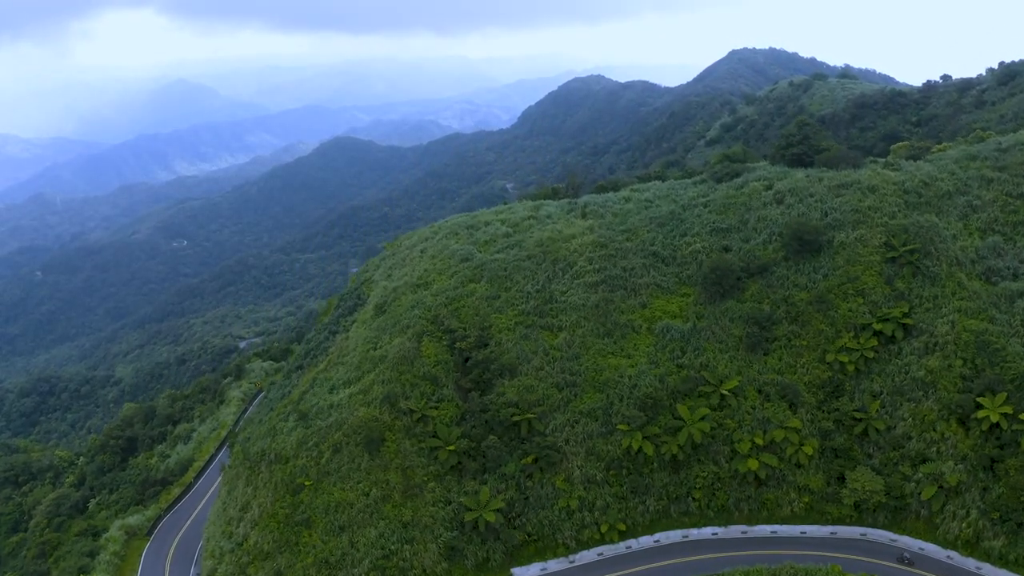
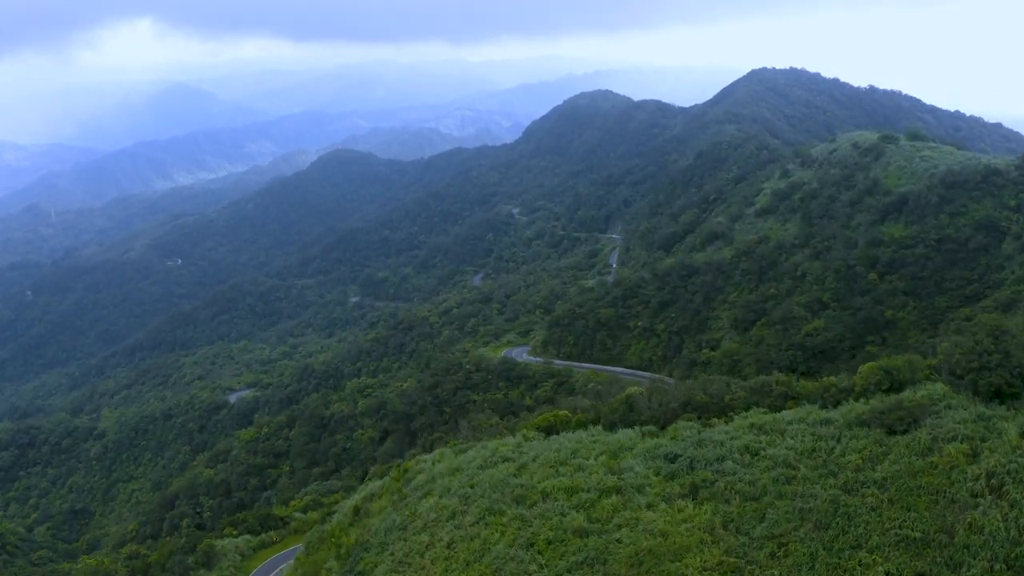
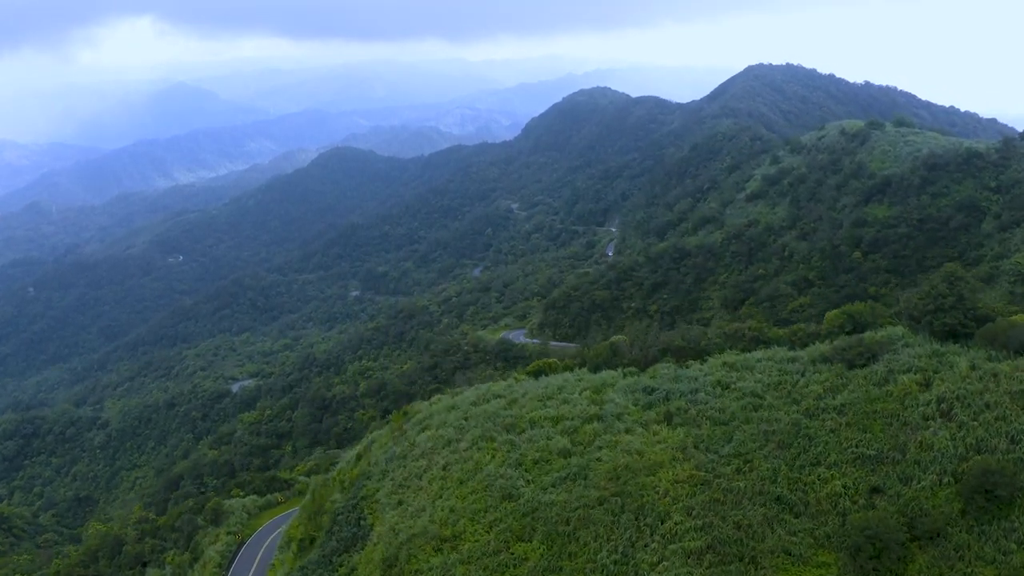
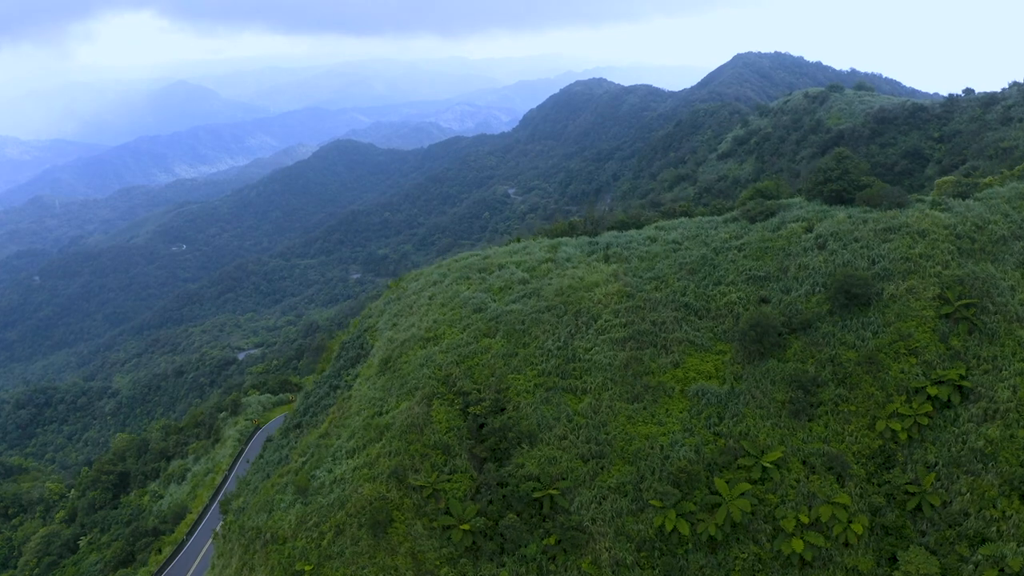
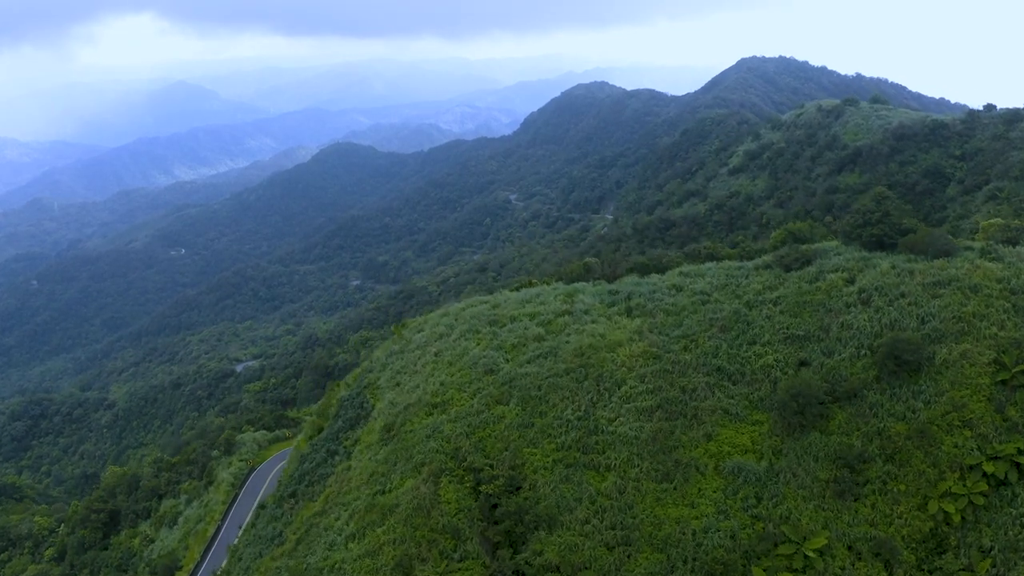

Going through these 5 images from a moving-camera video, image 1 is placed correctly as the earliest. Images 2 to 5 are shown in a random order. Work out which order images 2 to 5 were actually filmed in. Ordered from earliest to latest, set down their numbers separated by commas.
4, 5, 3, 2
